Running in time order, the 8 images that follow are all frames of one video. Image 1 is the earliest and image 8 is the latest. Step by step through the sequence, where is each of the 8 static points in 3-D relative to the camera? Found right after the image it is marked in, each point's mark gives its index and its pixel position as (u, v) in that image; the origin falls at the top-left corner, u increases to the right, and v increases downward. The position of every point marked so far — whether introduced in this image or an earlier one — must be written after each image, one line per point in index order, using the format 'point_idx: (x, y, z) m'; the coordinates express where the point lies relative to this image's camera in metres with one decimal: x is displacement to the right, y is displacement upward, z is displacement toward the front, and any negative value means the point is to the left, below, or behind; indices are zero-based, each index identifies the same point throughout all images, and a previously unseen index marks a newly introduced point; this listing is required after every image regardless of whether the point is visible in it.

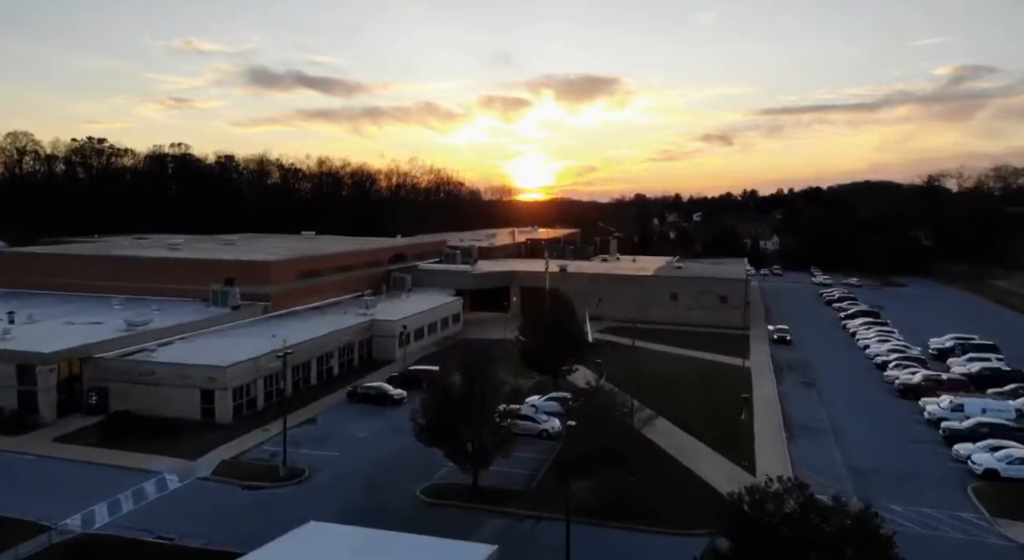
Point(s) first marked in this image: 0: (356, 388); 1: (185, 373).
0: (-3.8, -2.6, +17.0) m
1: (-7.2, -2.1, +15.4) m
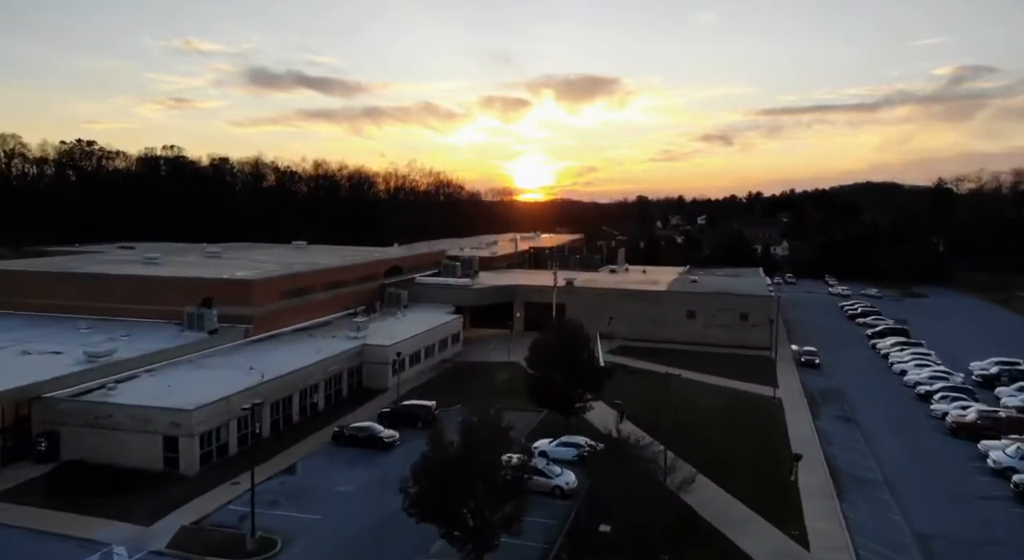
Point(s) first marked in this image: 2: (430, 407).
0: (-3.6, -3.2, +15.1) m
1: (-7.1, -2.7, +13.5) m
2: (-1.9, -2.9, +16.2) m
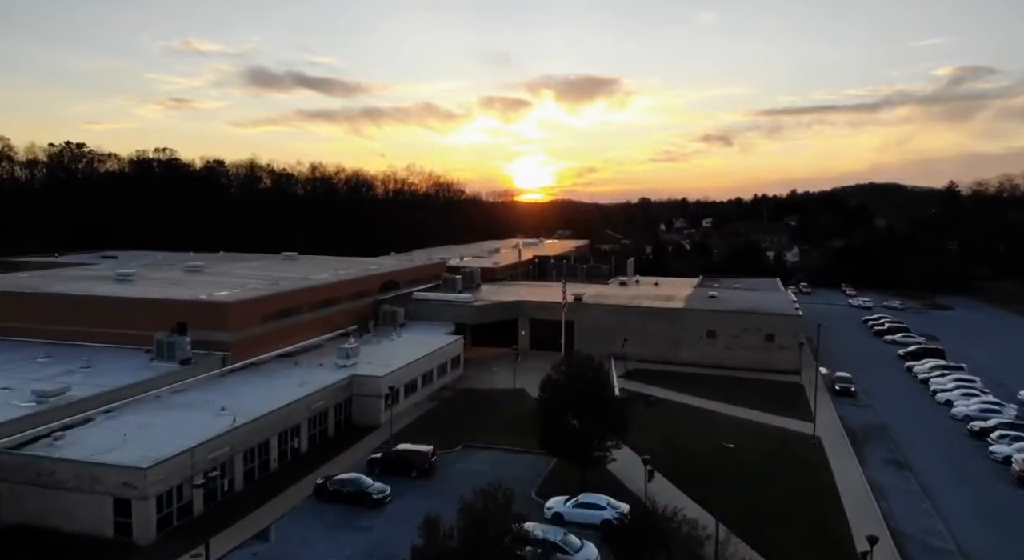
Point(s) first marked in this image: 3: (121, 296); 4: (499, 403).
0: (-3.5, -3.8, +13.1) m
1: (-6.9, -3.2, +11.5) m
2: (-1.7, -3.5, +14.2) m
3: (-10.5, -0.4, +18.8) m
4: (-0.4, -3.4, +19.2) m
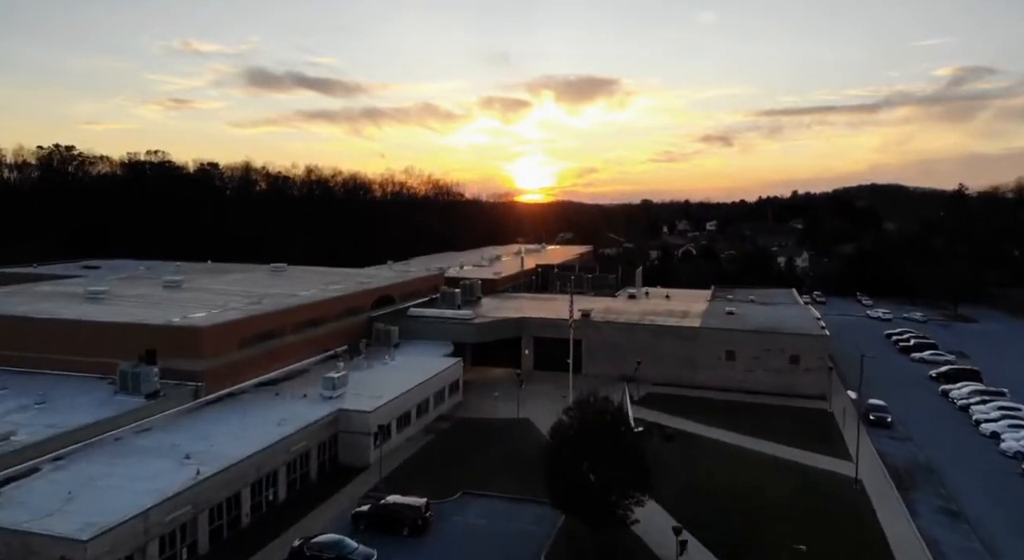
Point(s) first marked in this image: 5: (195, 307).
0: (-3.4, -4.3, +11.3) m
1: (-6.8, -3.7, +9.8) m
2: (-1.6, -4.0, +12.5) m
3: (-10.4, -1.0, +17.1) m
4: (-0.3, -3.9, +17.5) m
5: (-8.8, -0.7, +19.5) m
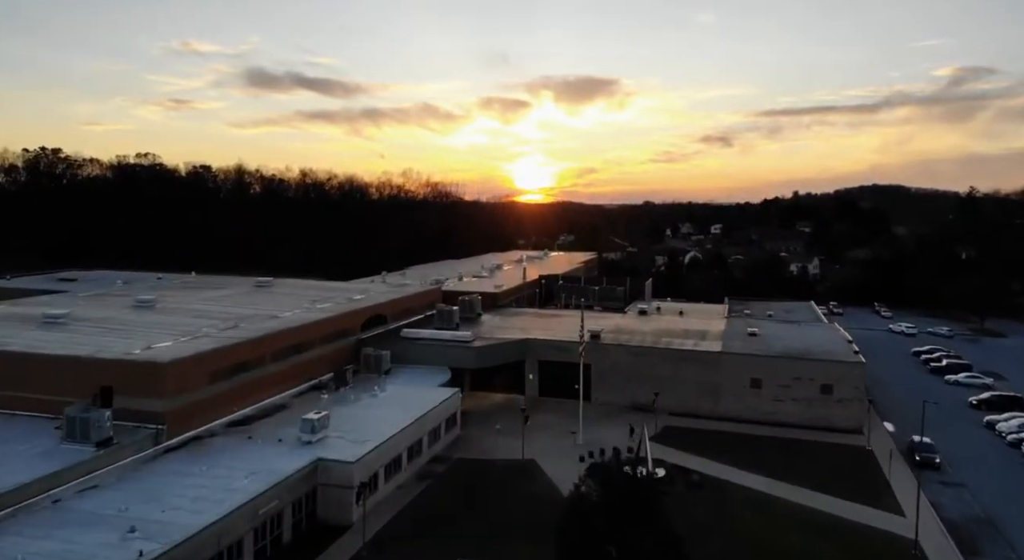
0: (-3.3, -4.9, +9.4) m
1: (-6.7, -4.3, +7.8) m
2: (-1.5, -4.6, +10.5) m
3: (-10.3, -1.5, +15.1) m
4: (-0.2, -4.5, +15.5) m
5: (-8.7, -1.3, +17.5) m
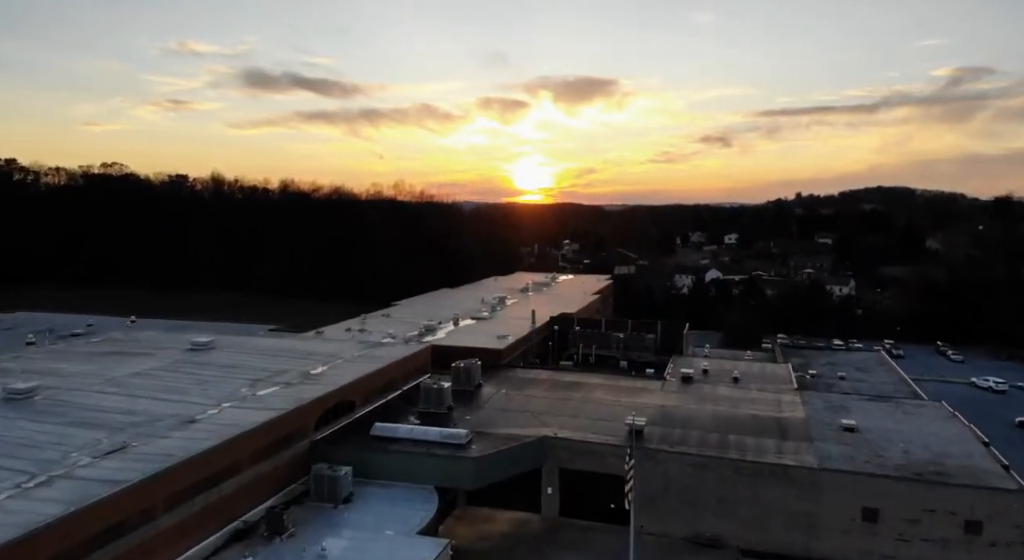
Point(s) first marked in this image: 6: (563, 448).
0: (-3.0, -6.7, +3.5) m
1: (-6.4, -6.1, +2.0) m
2: (-1.2, -6.4, +4.7) m
3: (-10.0, -3.3, +9.3) m
4: (+0.1, -6.2, +9.7) m
5: (-8.5, -3.1, +11.7) m
6: (+1.0, -3.7, +15.5) m
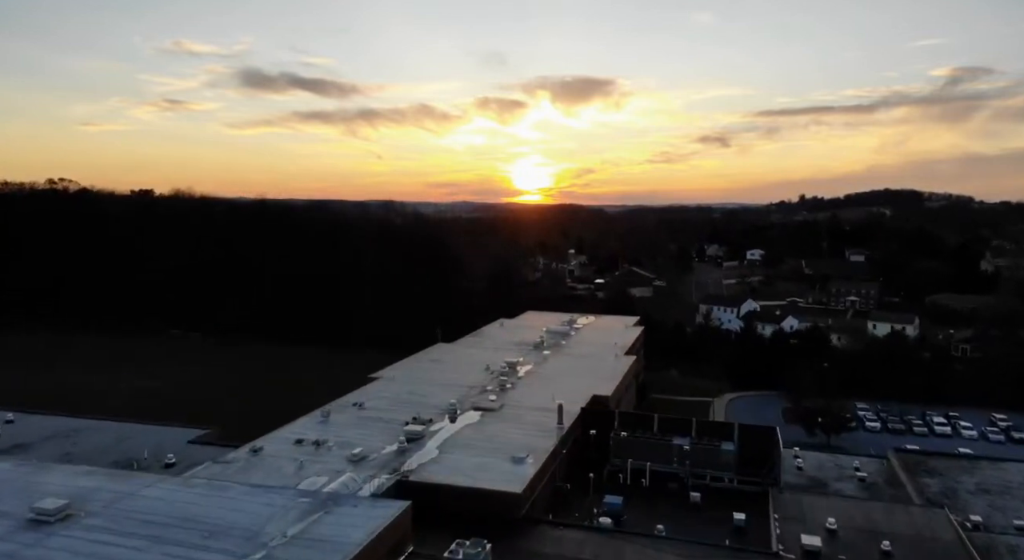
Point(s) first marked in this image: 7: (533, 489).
0: (-2.4, -9.1, -4.2) m
1: (-5.8, -8.5, -5.7) m
2: (-0.7, -8.8, -3.0) m
3: (-9.5, -5.8, +1.6) m
4: (+0.7, -8.7, +2.0) m
5: (-7.9, -5.5, +4.0) m
6: (+1.6, -6.1, +7.8) m
7: (+0.5, -4.8, +16.3) m
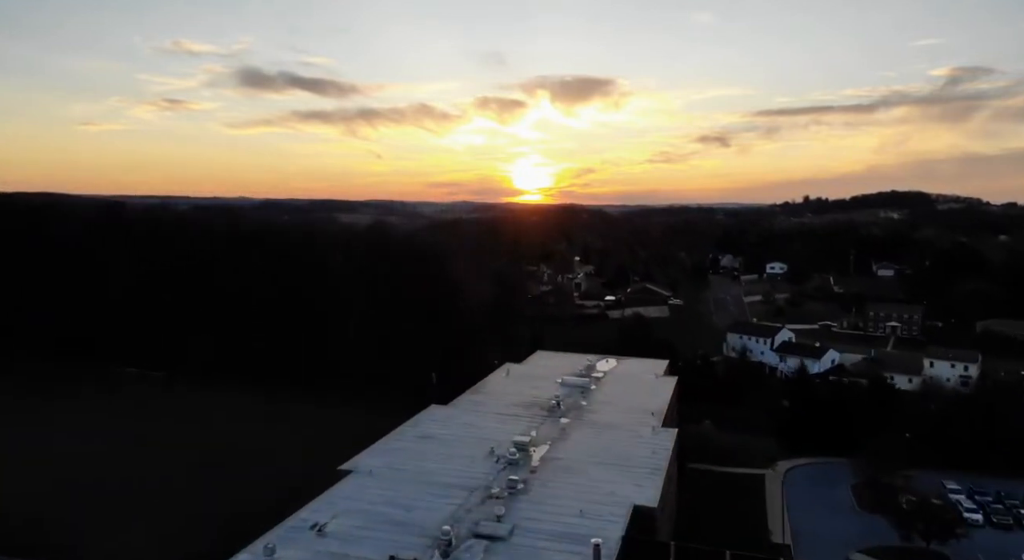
0: (-2.1, -10.9, -10.0) m
1: (-5.5, -10.3, -11.5) m
2: (-0.3, -10.6, -8.8) m
3: (-9.1, -7.6, -4.2) m
4: (+1.0, -10.5, -3.8) m
5: (-7.5, -7.4, -1.8) m
6: (+1.9, -8.0, +2.0) m
7: (+0.9, -6.6, +10.5) m
